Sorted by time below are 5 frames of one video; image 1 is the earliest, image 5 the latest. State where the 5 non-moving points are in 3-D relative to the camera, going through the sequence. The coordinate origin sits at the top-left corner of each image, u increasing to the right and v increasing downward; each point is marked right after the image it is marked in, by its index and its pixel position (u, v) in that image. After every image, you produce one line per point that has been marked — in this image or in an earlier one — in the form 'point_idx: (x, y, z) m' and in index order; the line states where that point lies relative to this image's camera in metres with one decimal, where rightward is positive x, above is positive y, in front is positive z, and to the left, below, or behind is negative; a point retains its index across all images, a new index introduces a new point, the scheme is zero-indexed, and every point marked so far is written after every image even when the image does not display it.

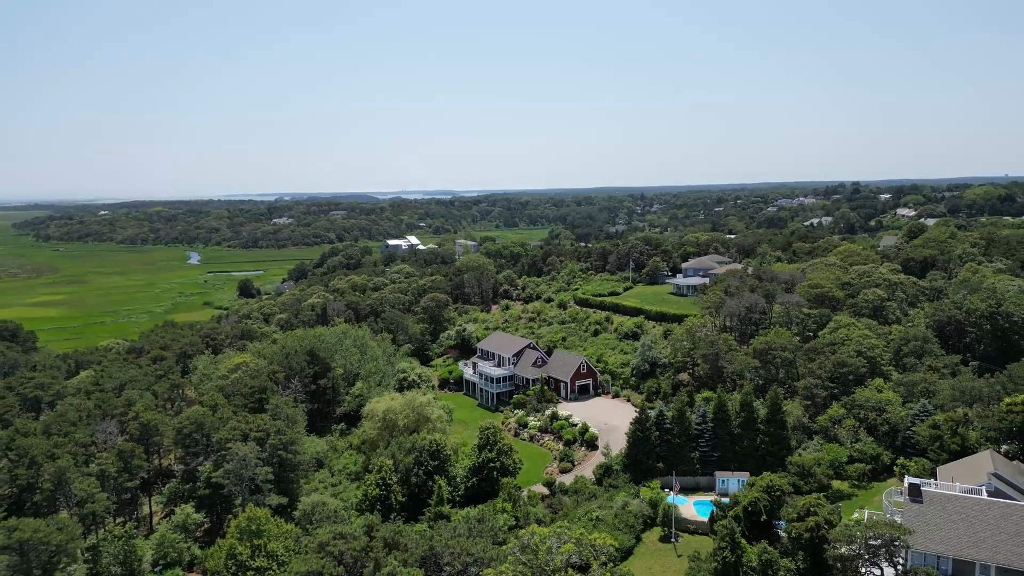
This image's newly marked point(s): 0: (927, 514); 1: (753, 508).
0: (+12.0, -6.5, +17.8) m
1: (+7.5, -6.7, +18.7) m
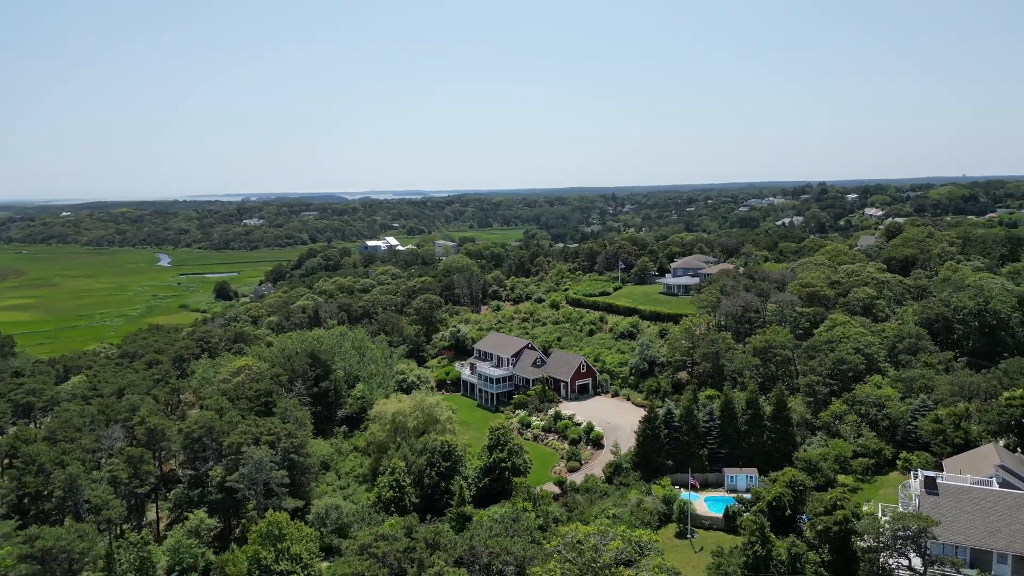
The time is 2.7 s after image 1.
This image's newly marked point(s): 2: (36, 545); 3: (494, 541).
0: (+12.9, -6.5, +18.4) m
1: (+8.3, -6.6, +19.2) m
2: (-14.6, -7.9, +19.1) m
3: (-0.4, -6.6, +16.2) m
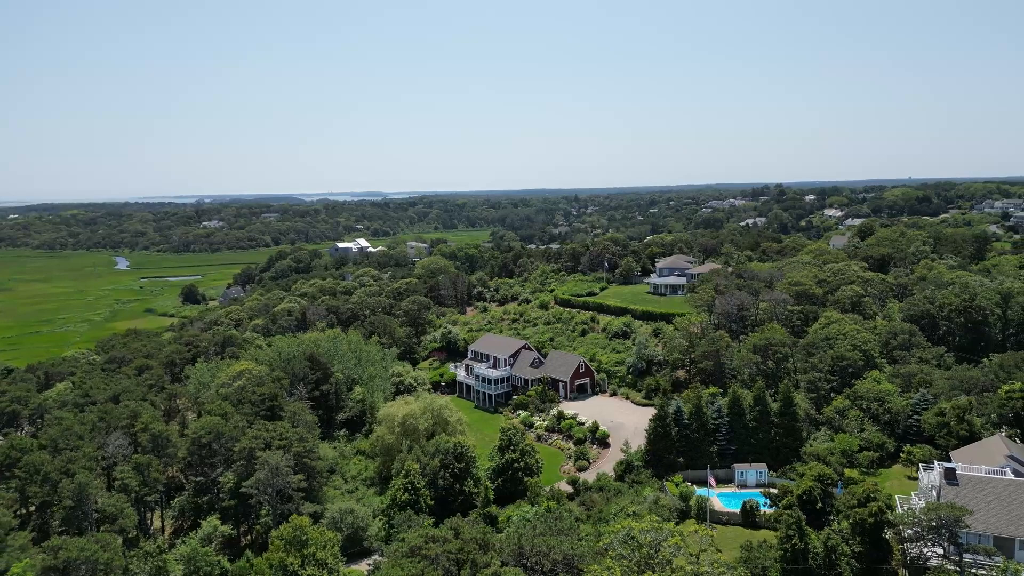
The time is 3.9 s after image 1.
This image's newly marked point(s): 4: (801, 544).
0: (+13.9, -6.3, +19.0) m
1: (+9.4, -6.6, +19.5) m
2: (-13.5, -8.0, +18.5) m
3: (+0.7, -6.6, +16.2) m
4: (+8.1, -7.2, +17.4) m
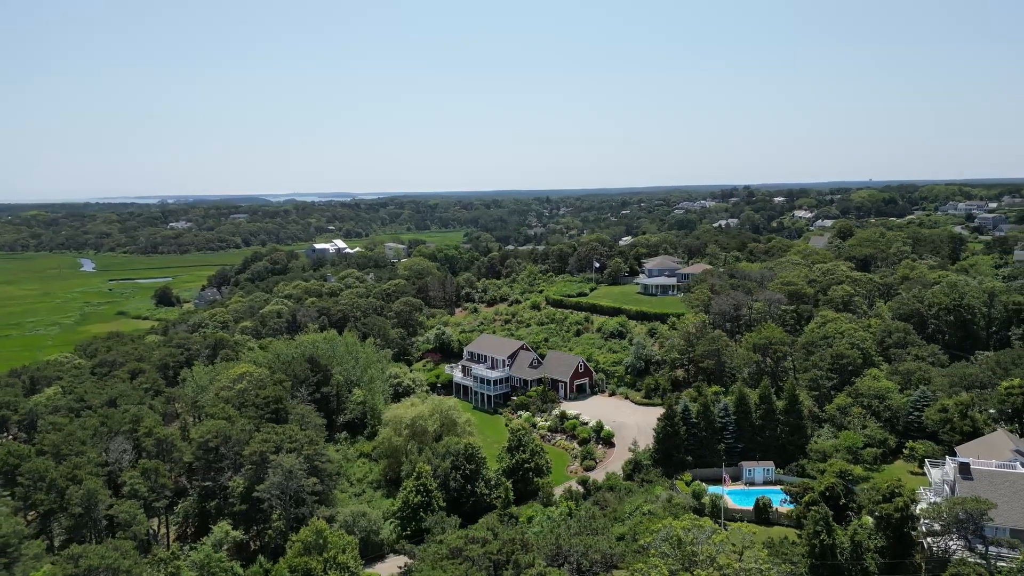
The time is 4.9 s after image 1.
0: (+14.8, -6.3, +19.5) m
1: (+10.2, -6.6, +19.9) m
2: (-12.7, -8.1, +18.1) m
3: (+1.7, -6.6, +16.2) m
4: (+9.0, -7.1, +17.6) m
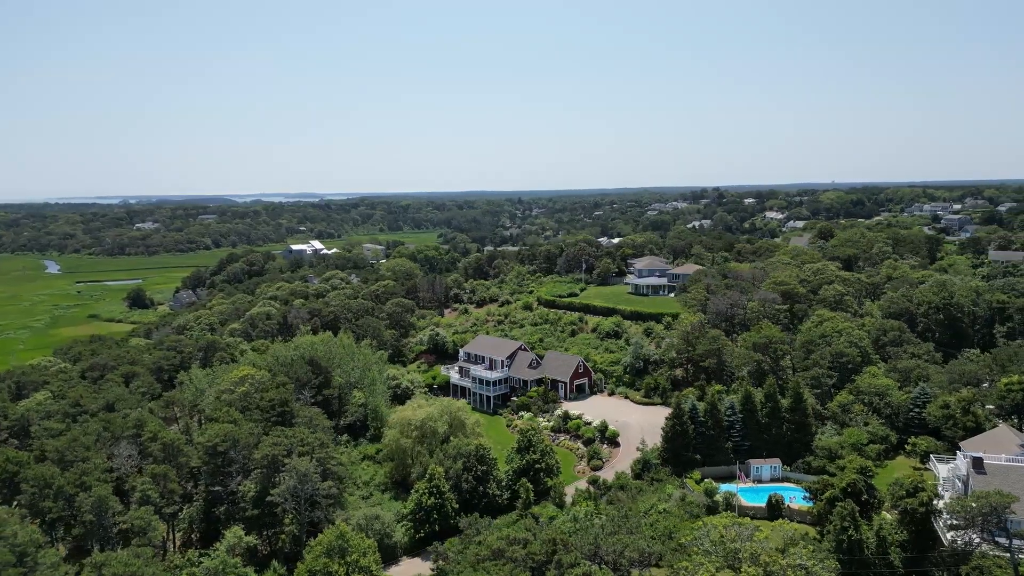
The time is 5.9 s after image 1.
0: (+15.6, -6.3, +20.0) m
1: (+11.0, -6.5, +20.2) m
2: (-11.8, -8.1, +17.6) m
3: (+2.6, -6.6, +16.3) m
4: (+9.9, -7.1, +17.9) m
